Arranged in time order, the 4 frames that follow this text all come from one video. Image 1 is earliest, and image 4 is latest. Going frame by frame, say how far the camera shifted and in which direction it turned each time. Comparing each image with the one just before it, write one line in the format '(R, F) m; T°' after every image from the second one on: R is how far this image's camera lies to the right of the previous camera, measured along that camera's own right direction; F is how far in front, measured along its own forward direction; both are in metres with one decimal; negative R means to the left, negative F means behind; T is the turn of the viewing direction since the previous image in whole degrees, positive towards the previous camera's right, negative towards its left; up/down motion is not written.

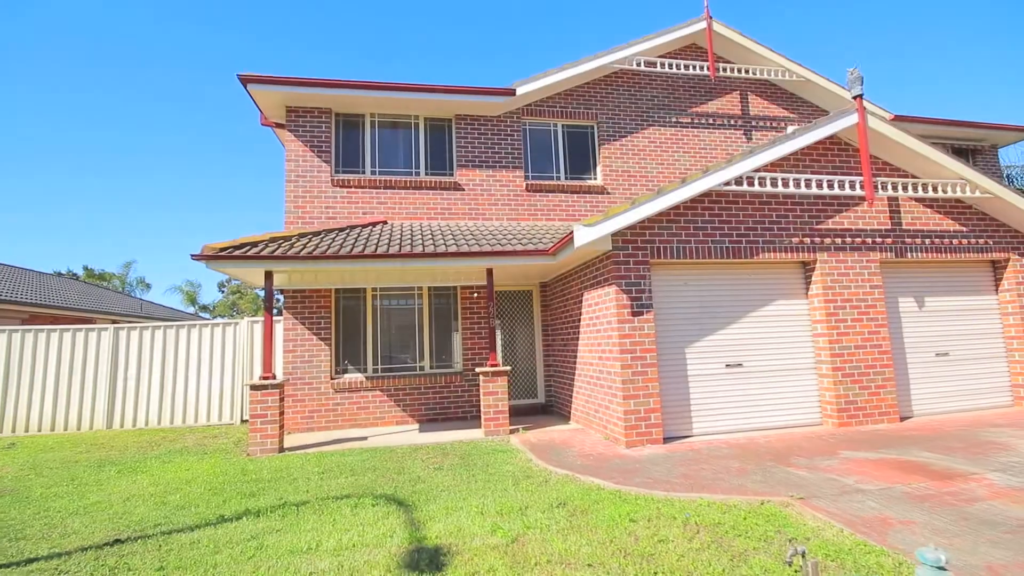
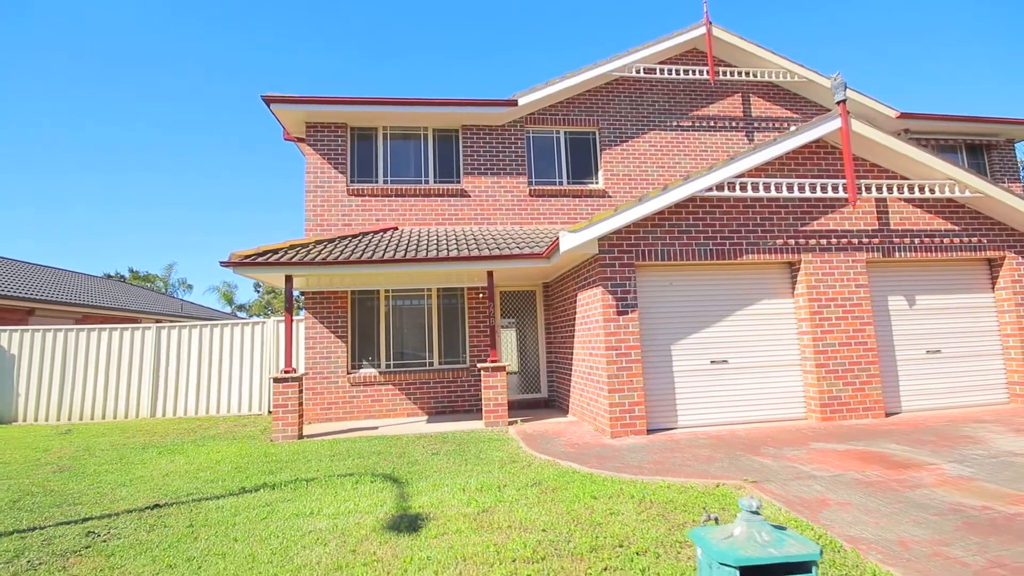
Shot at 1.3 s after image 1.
(+0.6, -0.6) m; -3°
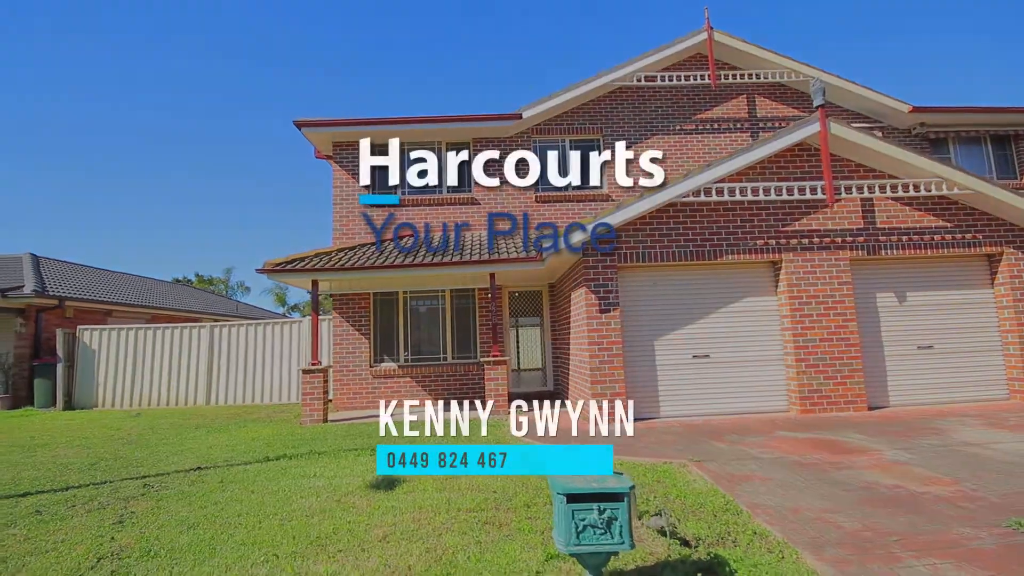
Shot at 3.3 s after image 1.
(+1.0, -0.8) m; -5°
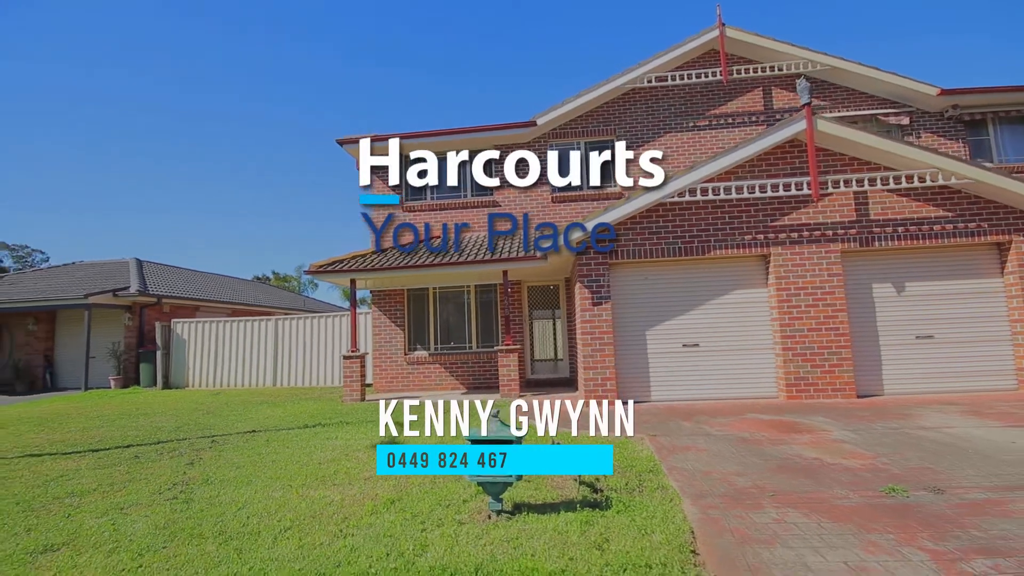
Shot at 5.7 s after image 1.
(+1.2, -1.1) m; -7°
